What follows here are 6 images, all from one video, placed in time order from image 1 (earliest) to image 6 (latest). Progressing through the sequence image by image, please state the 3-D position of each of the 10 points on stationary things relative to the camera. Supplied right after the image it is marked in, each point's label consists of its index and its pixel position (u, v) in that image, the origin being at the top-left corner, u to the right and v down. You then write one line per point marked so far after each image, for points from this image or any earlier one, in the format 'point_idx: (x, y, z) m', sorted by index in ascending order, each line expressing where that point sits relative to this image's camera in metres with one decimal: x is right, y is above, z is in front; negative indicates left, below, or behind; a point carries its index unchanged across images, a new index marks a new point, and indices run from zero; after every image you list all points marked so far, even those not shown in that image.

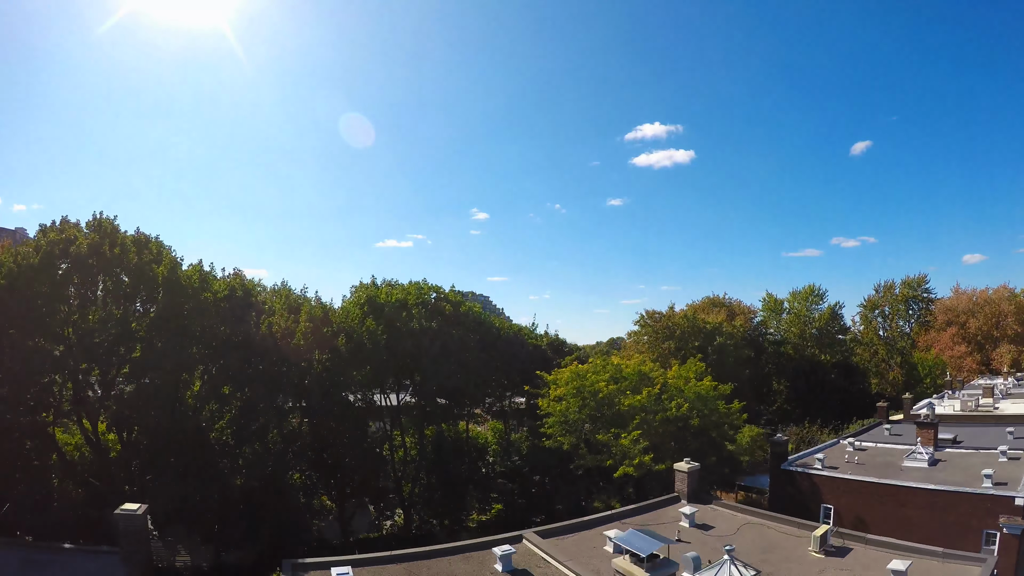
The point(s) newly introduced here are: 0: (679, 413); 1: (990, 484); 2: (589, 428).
0: (+4.9, -3.7, +15.4) m
1: (+13.2, -5.4, +14.3) m
2: (+2.4, -4.3, +16.1) m
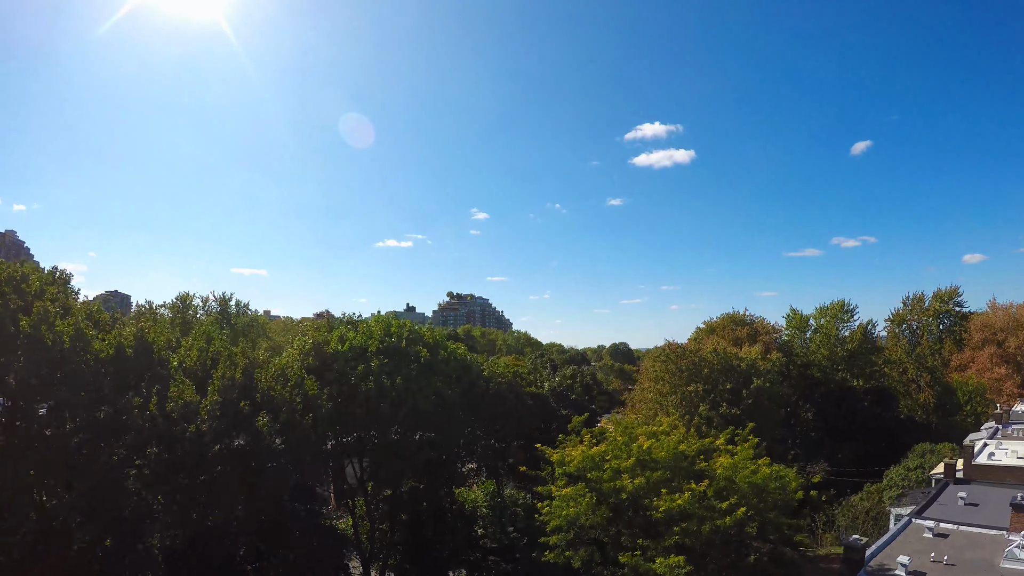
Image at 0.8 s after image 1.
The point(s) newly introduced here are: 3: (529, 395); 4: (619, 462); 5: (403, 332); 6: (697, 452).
0: (+4.7, -5.0, +11.2) m
1: (+13.0, -6.7, +10.1) m
2: (+2.2, -5.6, +12.0) m
3: (+0.6, -3.8, +19.1) m
4: (+2.5, -4.1, +12.3) m
5: (-3.5, -1.4, +16.5) m
6: (+4.8, -4.3, +13.5) m
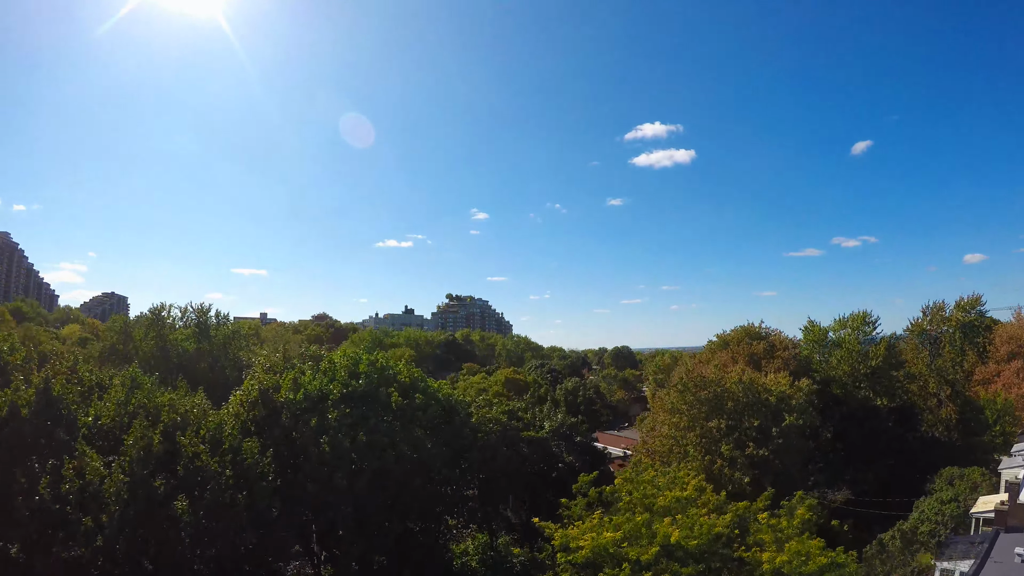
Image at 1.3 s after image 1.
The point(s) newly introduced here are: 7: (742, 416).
0: (+4.5, -5.8, +8.6) m
1: (+12.8, -7.4, +7.5) m
2: (+2.0, -6.4, +9.3) m
3: (+0.4, -4.6, +16.5) m
4: (+2.3, -4.9, +9.7) m
5: (-3.6, -2.1, +13.9) m
6: (+4.6, -5.0, +10.9) m
7: (+8.2, -4.5, +18.8) m
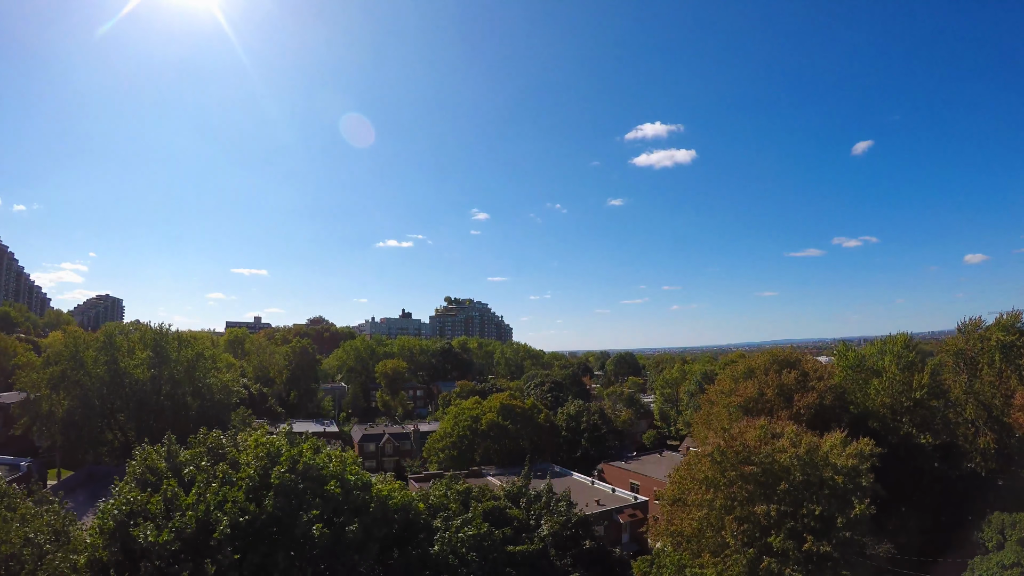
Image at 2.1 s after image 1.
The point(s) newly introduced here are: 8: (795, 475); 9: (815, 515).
0: (+4.2, -7.0, +4.5) m
1: (+12.5, -8.7, +3.4) m
2: (+1.7, -7.7, +5.2) m
3: (+0.1, -5.9, +12.4) m
4: (+2.0, -6.1, +5.6) m
5: (-3.9, -3.4, +9.8) m
6: (+4.3, -6.3, +6.8) m
7: (+7.9, -5.8, +14.7) m
8: (+7.9, -5.2, +14.8) m
9: (+8.2, -6.2, +14.3) m
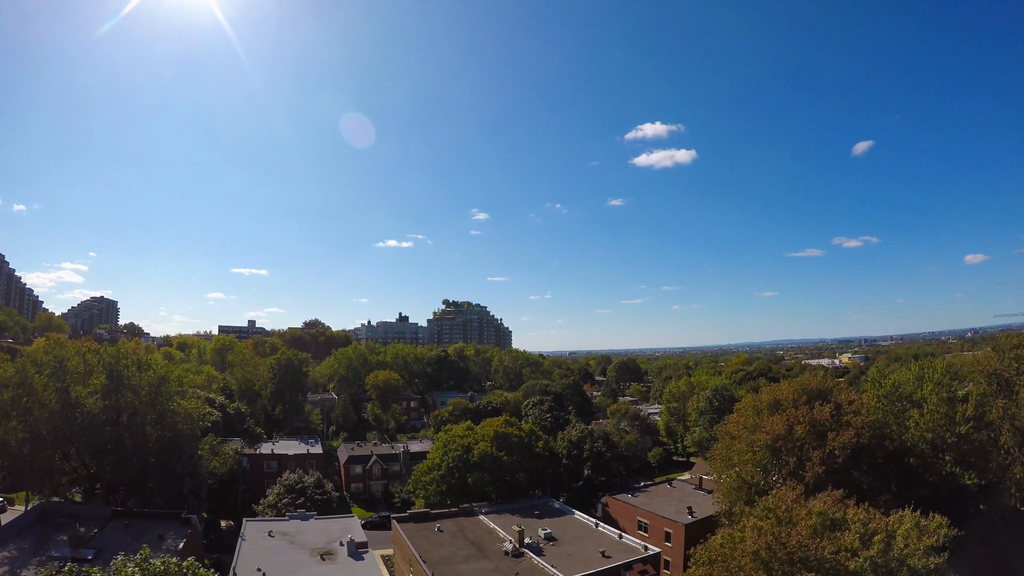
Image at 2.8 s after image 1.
0: (+3.9, -8.1, +1.0) m
1: (+12.2, -9.8, -0.1) m
2: (+1.4, -8.8, +1.7) m
3: (-0.2, -7.0, +8.9) m
4: (+1.7, -7.2, +2.1) m
5: (-4.3, -4.5, +6.3) m
6: (+4.0, -7.4, +3.3) m
7: (+7.6, -6.9, +11.1) m
8: (+7.6, -6.3, +11.3) m
9: (+7.9, -7.2, +10.8) m
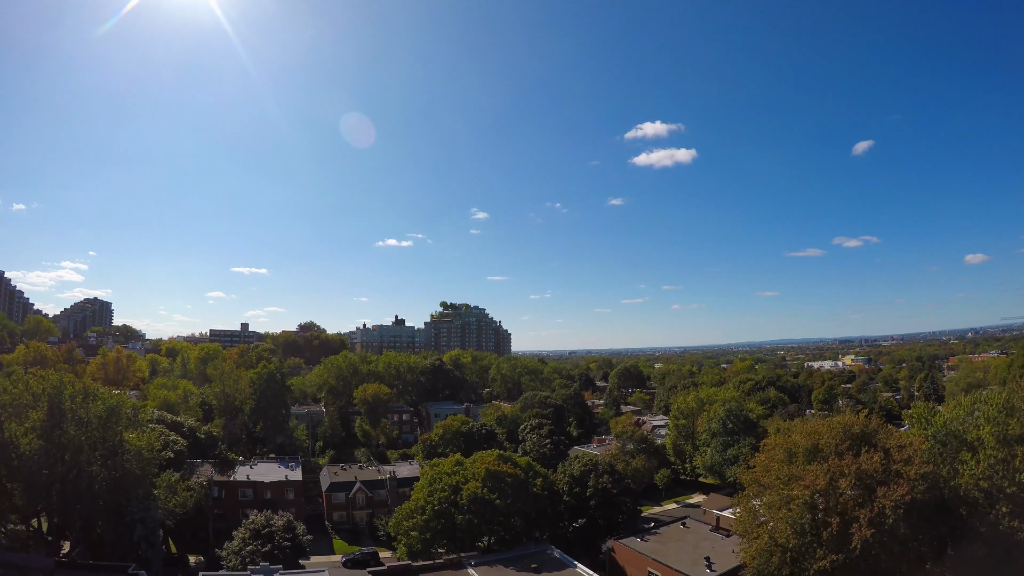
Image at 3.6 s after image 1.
0: (+3.6, -9.3, -3.0) m
1: (+11.8, -11.0, -4.1) m
2: (+1.0, -9.9, -2.2) m
3: (-0.6, -8.1, +4.9) m
4: (+1.3, -8.4, -1.9) m
5: (-4.6, -5.7, +2.3) m
6: (+3.7, -8.6, -0.7) m
7: (+7.2, -8.1, +7.2) m
8: (+7.3, -7.5, +7.3) m
9: (+7.6, -8.4, +6.8) m
